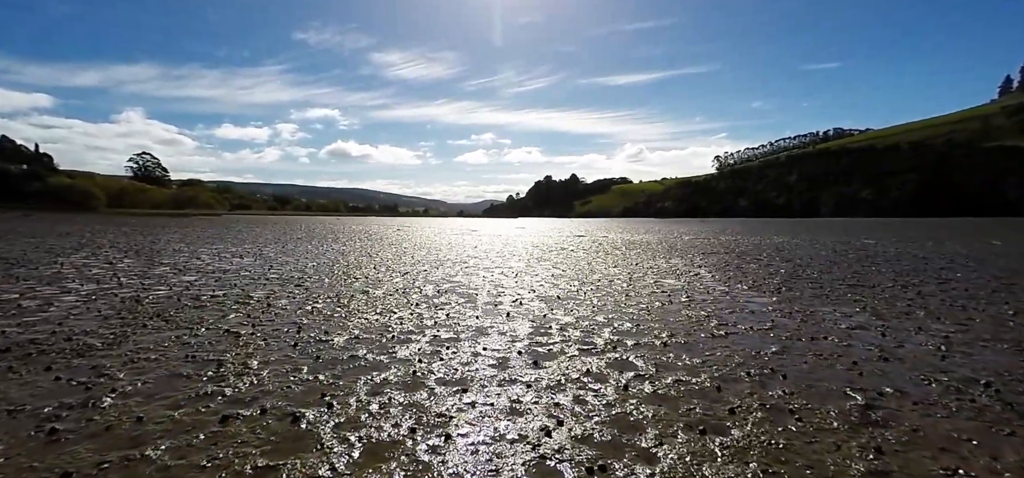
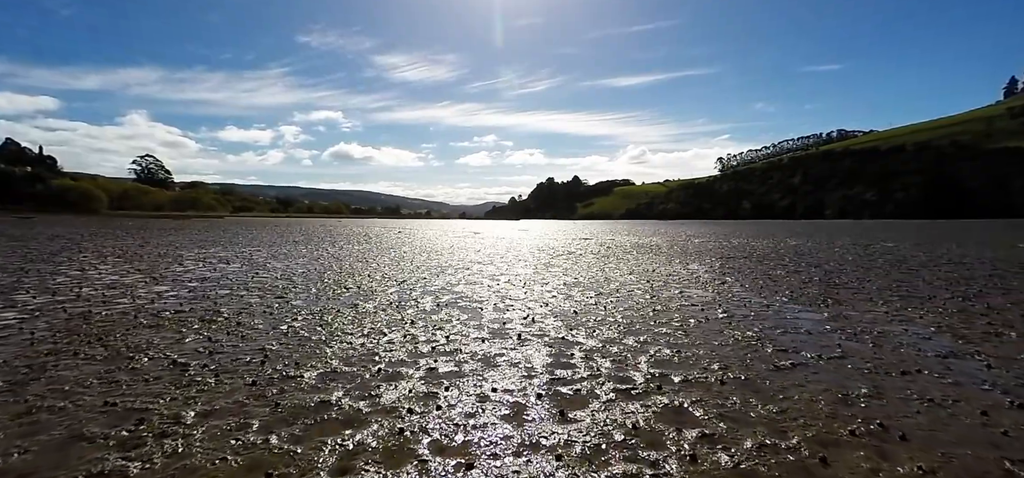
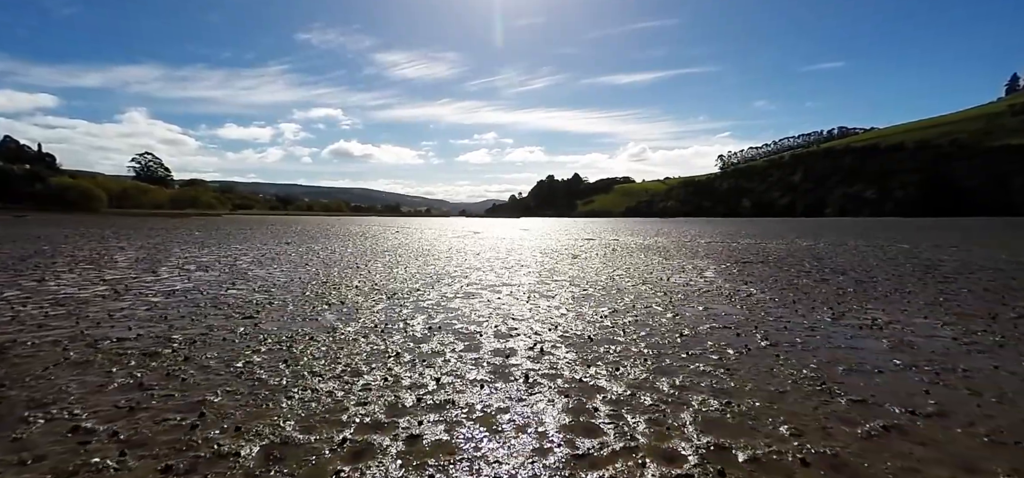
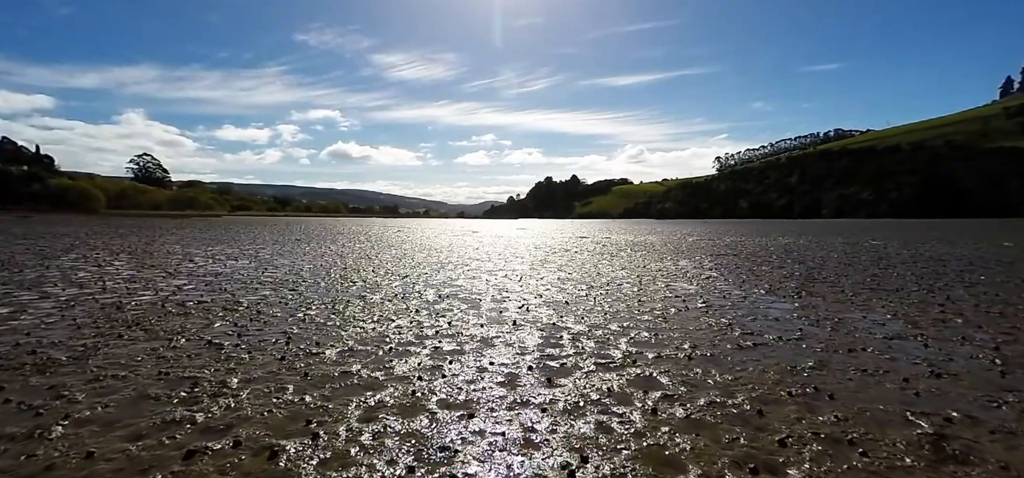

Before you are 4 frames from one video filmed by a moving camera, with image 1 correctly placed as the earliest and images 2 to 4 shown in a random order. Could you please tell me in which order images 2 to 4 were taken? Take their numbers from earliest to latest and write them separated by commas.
4, 2, 3
